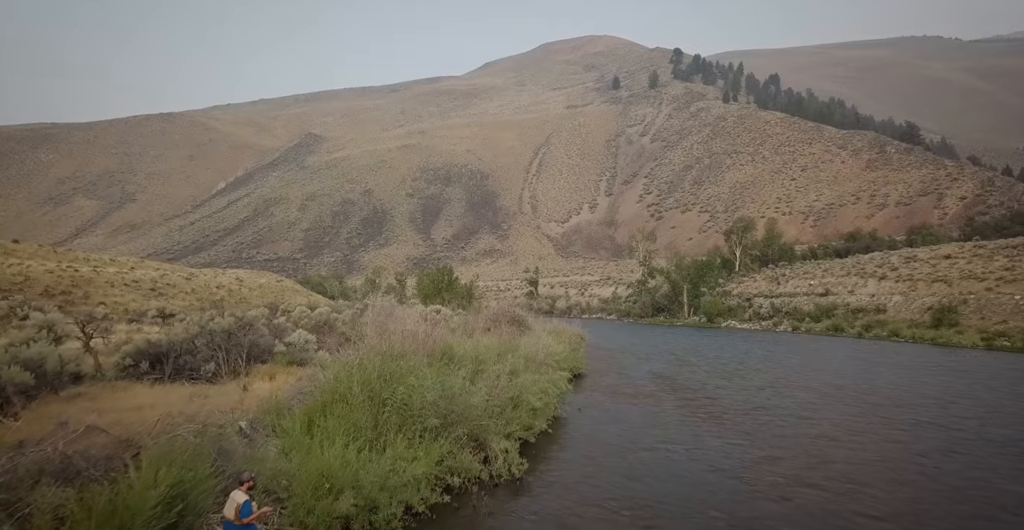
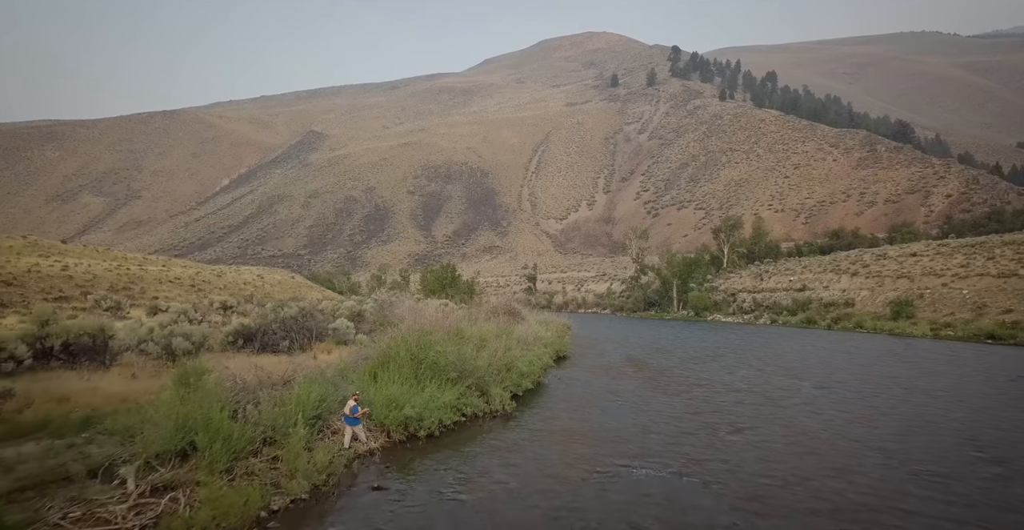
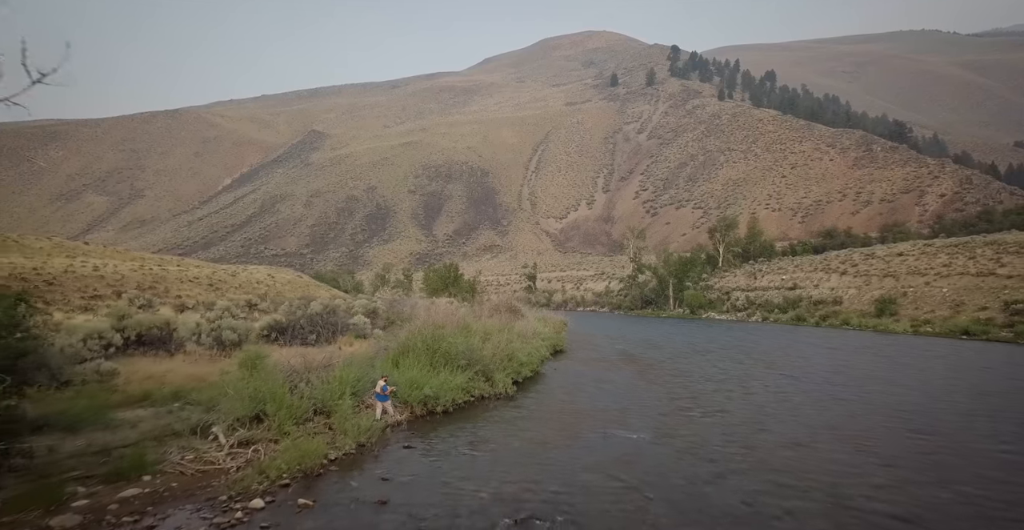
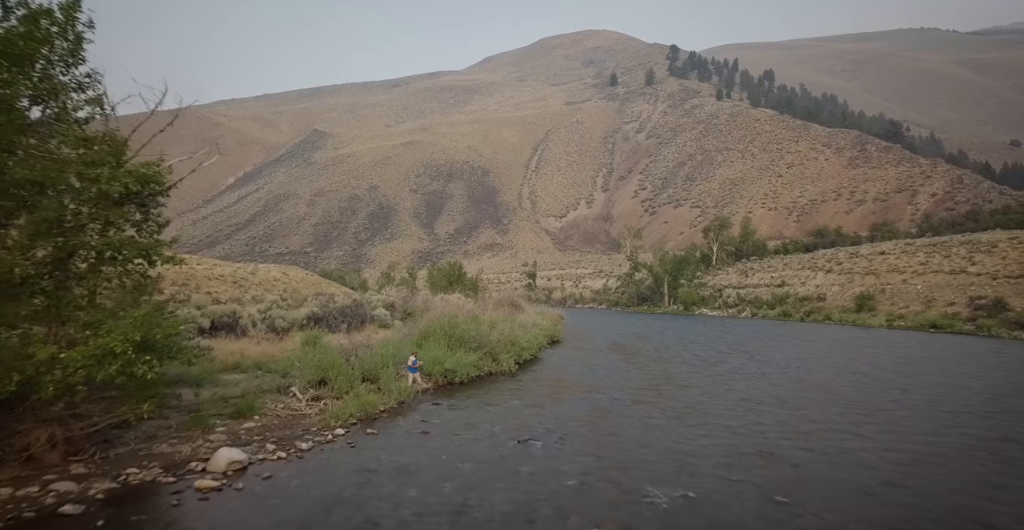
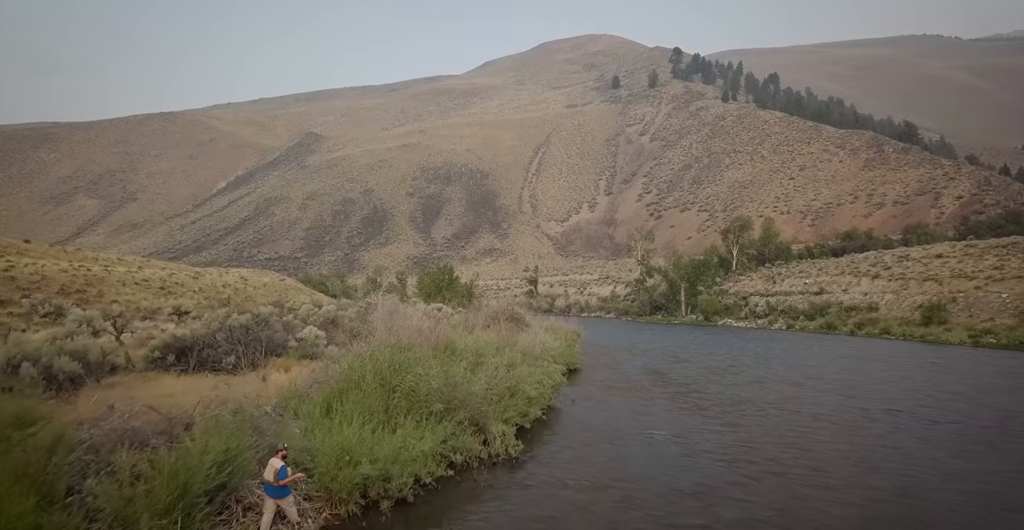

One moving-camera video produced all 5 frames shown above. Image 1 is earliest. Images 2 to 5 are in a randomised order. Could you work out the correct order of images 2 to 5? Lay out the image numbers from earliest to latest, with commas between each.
5, 2, 3, 4
